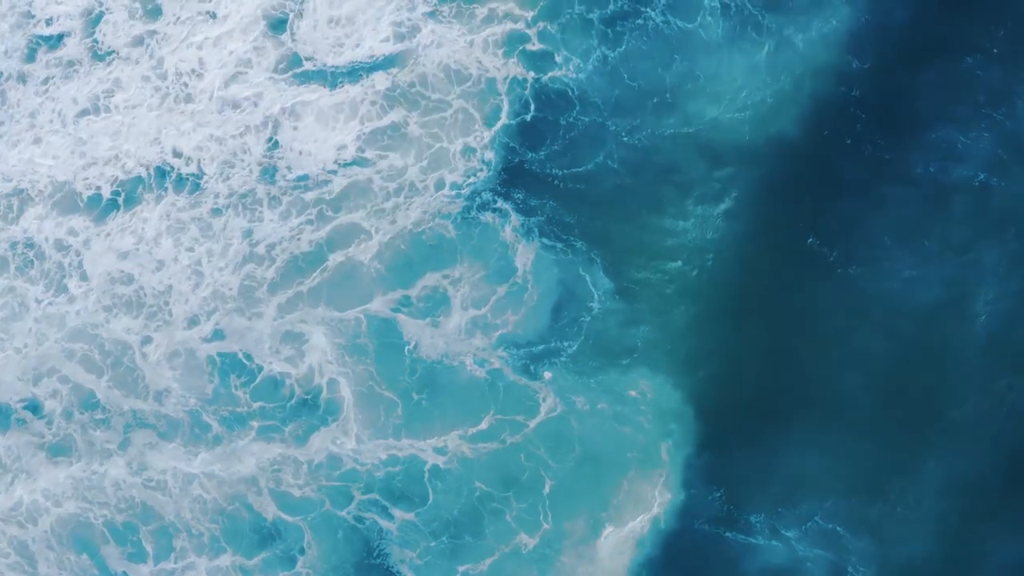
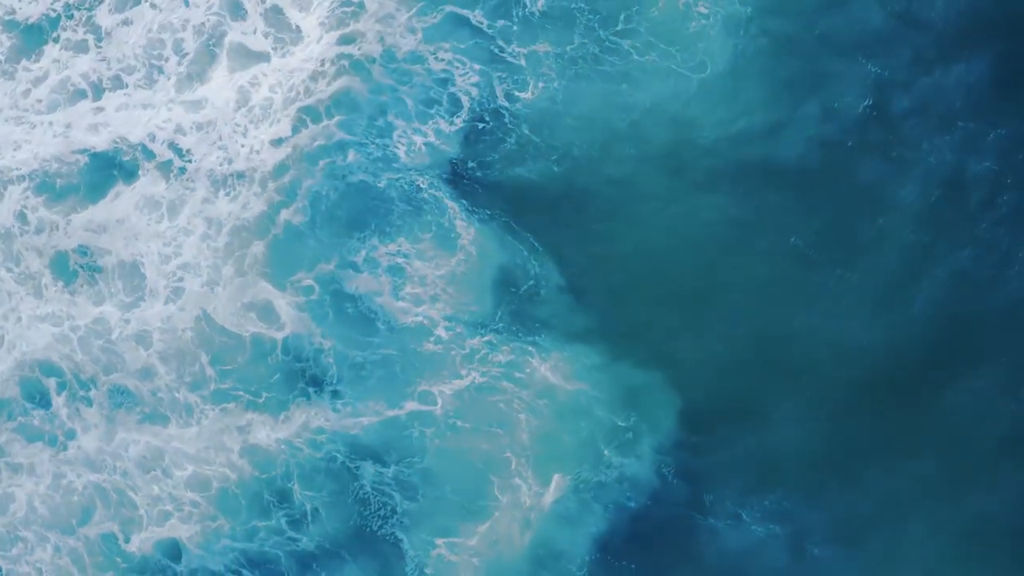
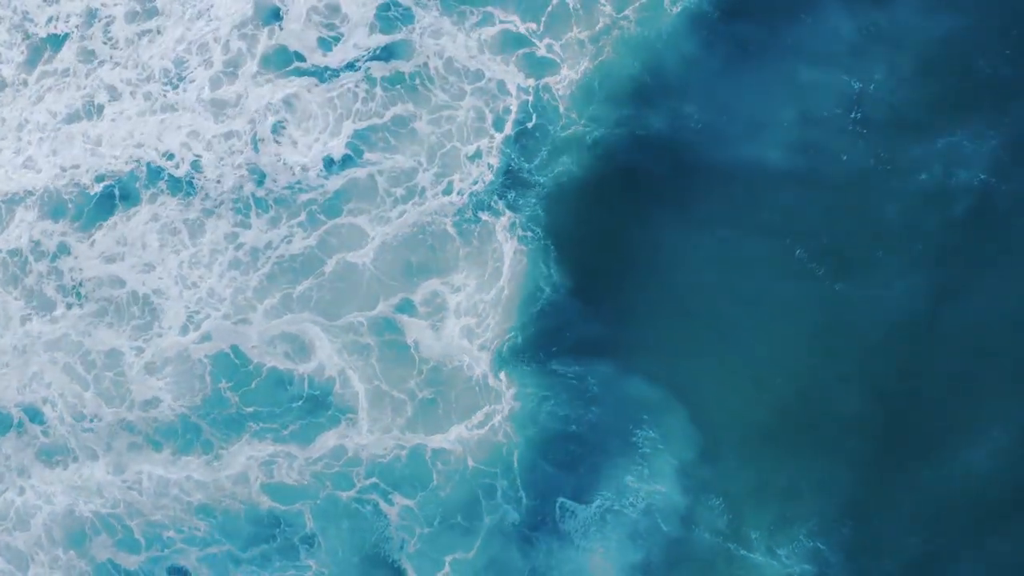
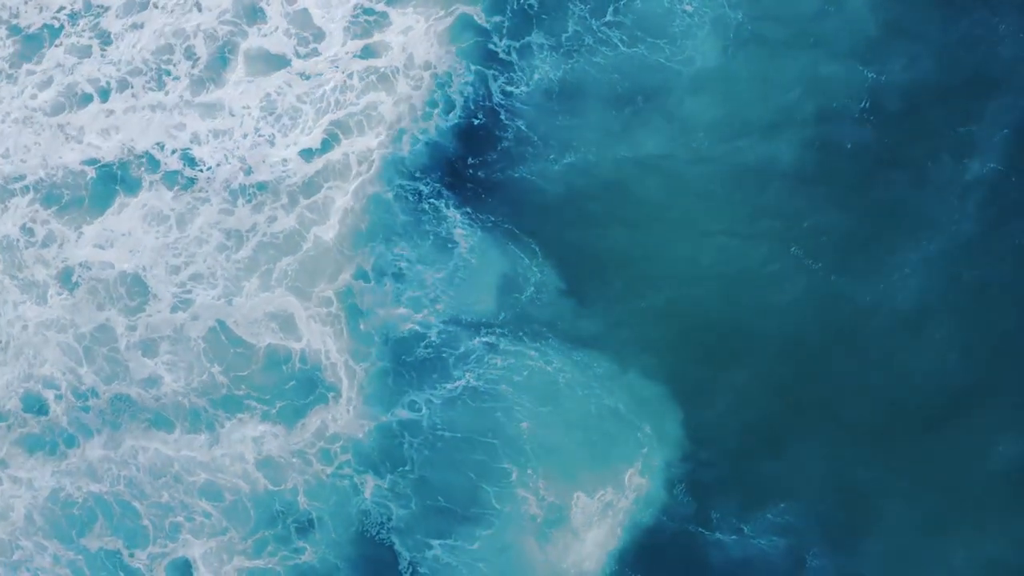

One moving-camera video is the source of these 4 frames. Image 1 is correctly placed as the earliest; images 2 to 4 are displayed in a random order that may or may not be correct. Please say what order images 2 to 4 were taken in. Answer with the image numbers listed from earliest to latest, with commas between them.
3, 4, 2
